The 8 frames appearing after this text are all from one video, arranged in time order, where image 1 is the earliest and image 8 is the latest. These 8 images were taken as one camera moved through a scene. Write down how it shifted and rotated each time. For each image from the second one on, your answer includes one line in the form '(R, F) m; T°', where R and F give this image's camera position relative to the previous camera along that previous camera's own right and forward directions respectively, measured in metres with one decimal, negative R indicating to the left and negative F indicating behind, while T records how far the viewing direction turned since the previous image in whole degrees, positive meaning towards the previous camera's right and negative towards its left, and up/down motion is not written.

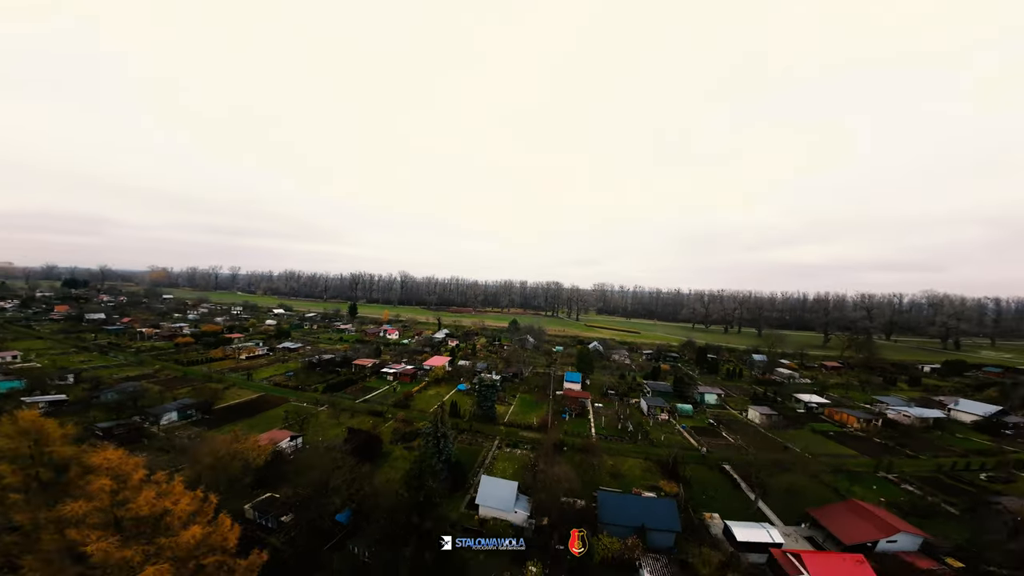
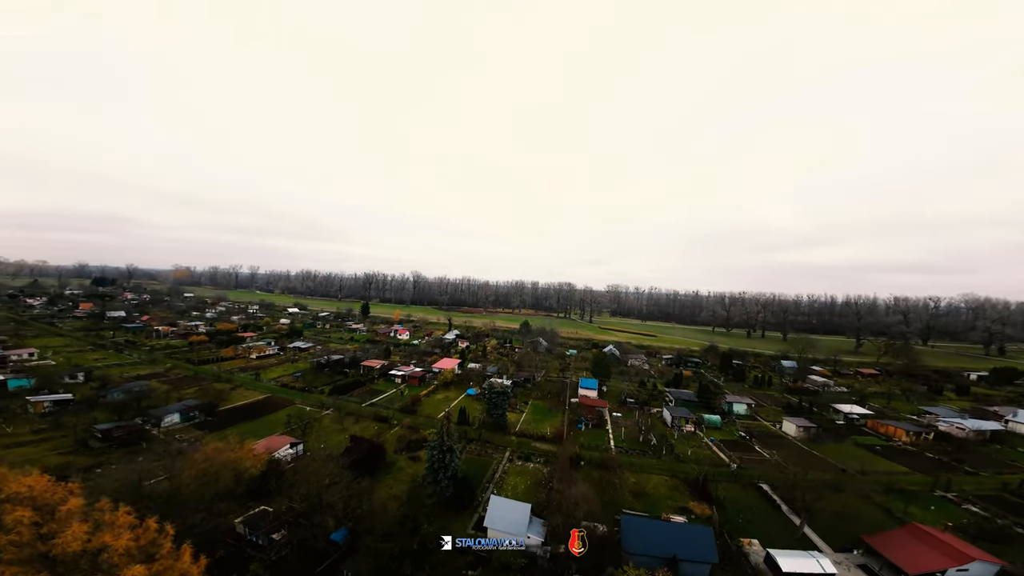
(-0.1, +1.3) m; -2°
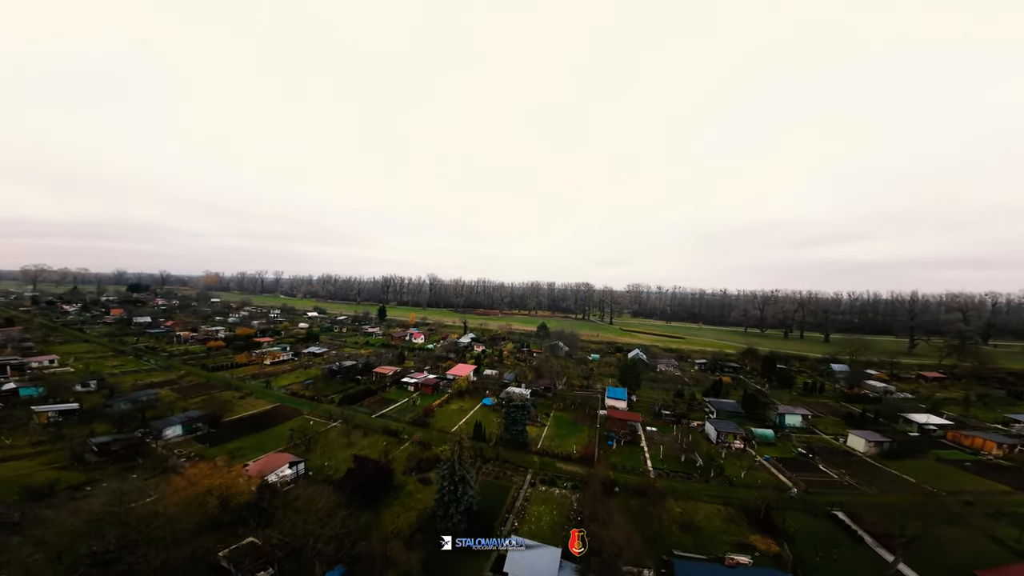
(-0.2, +2.0) m; -2°
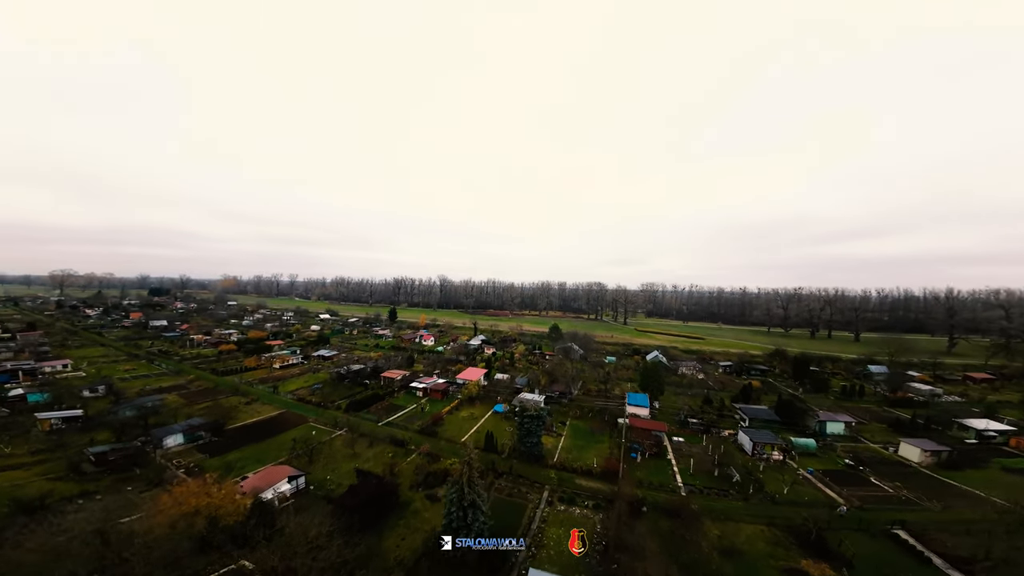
(-0.1, +1.3) m; -2°
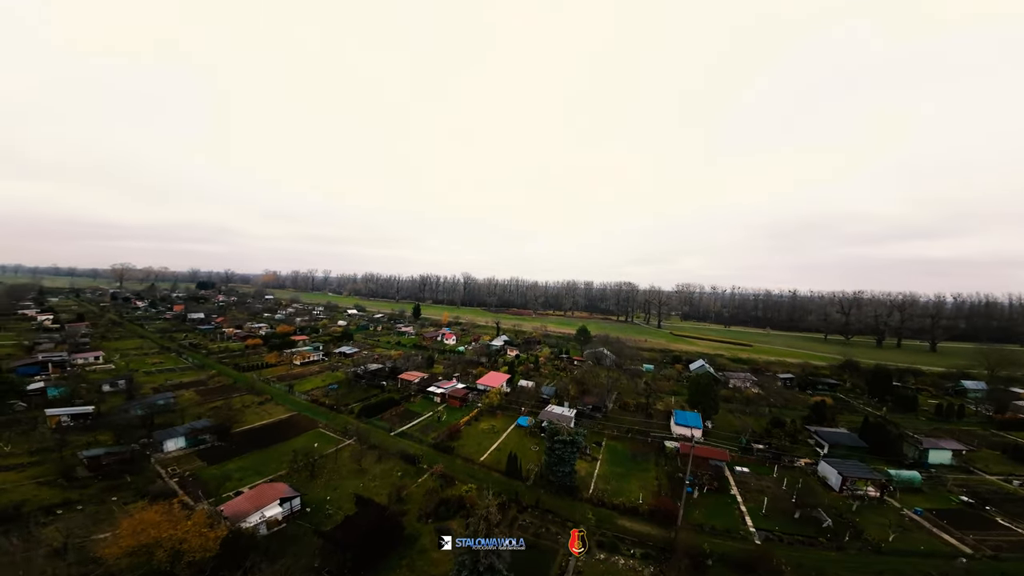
(-0.2, +2.6) m; -4°
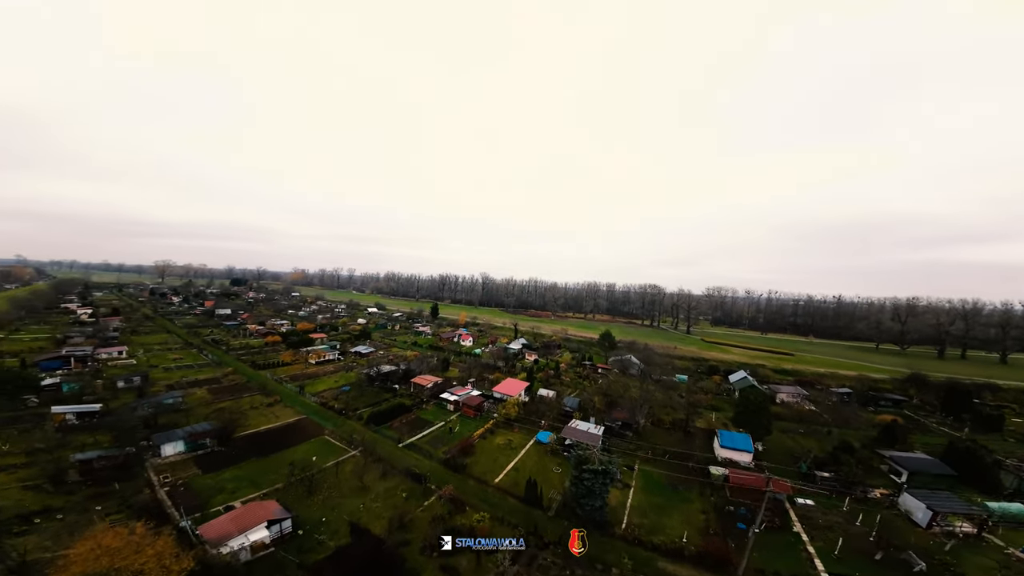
(-0.1, +1.9) m; -3°
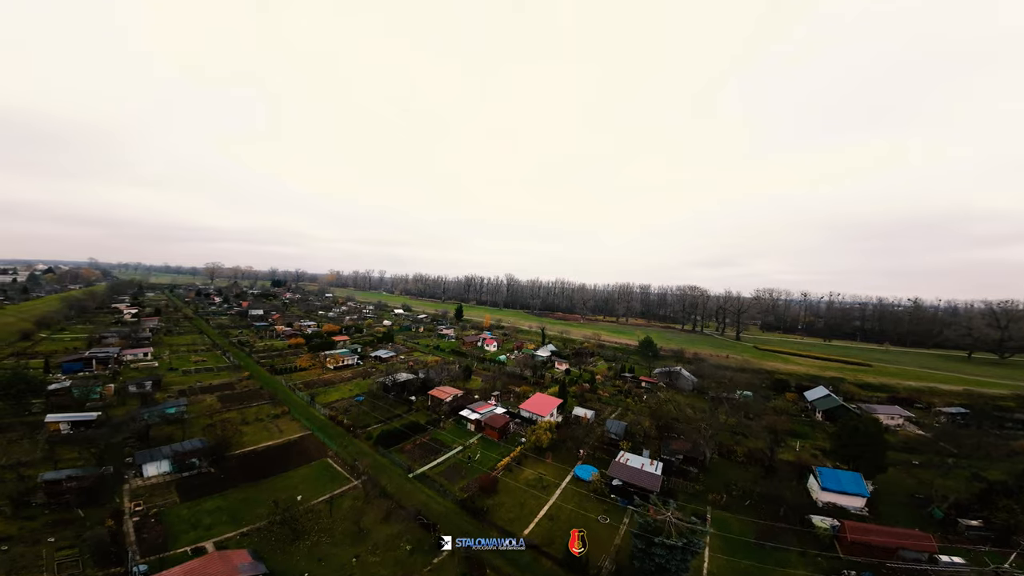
(-0.2, +3.3) m; -4°
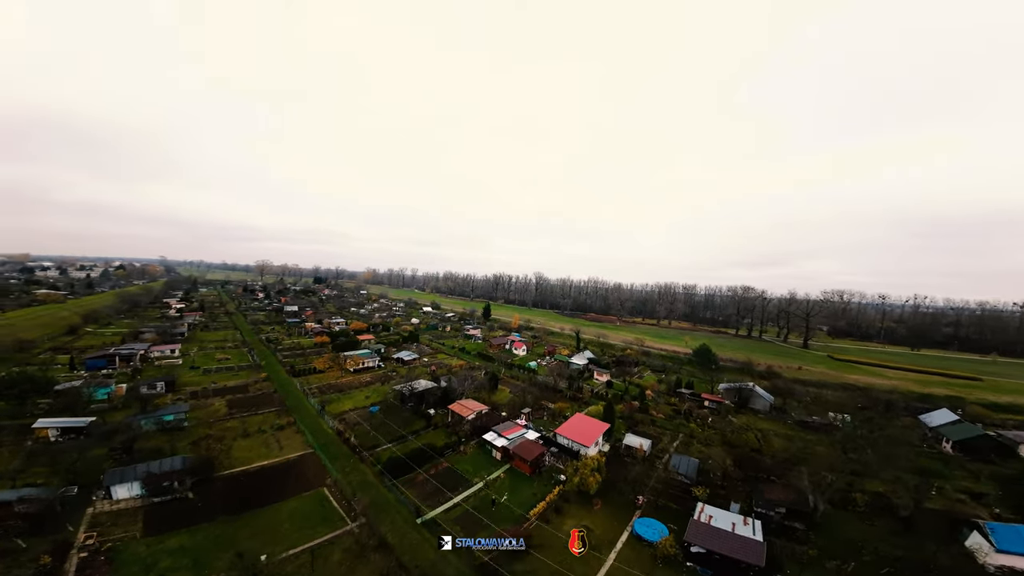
(-0.3, +3.6) m; -5°
